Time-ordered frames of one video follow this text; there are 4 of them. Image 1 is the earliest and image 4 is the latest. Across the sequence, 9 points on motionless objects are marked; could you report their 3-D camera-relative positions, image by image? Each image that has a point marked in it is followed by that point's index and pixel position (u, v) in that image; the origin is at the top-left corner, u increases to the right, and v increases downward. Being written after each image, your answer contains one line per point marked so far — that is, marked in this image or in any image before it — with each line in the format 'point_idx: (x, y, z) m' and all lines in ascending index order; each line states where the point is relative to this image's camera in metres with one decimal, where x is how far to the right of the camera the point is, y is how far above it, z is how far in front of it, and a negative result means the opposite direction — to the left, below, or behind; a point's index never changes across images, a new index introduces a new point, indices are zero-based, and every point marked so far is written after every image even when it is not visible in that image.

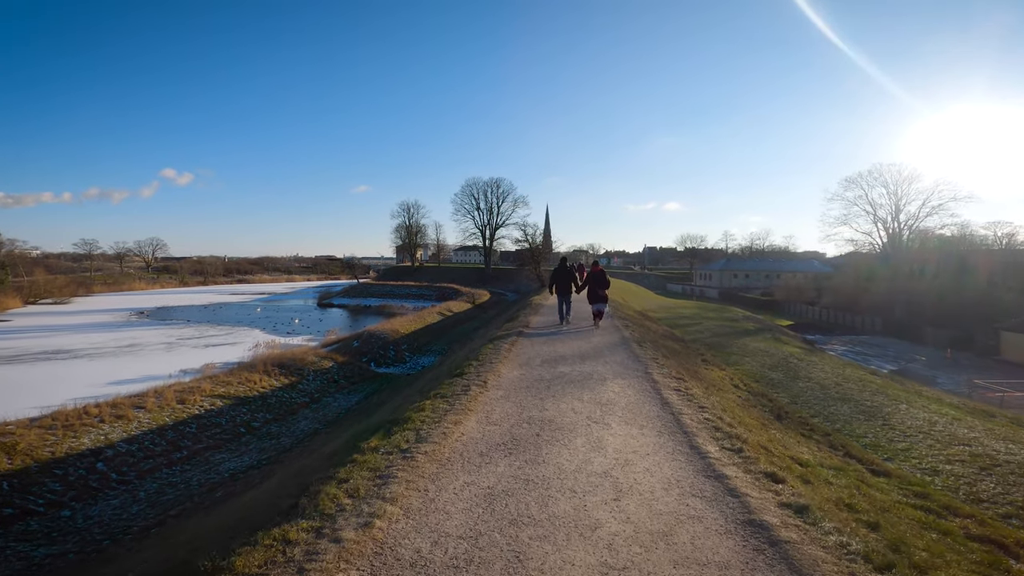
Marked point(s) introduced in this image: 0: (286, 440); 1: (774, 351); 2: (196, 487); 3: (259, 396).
0: (-7.6, -4.9, +16.6) m
1: (+6.6, -1.6, +12.4) m
2: (-8.4, -5.1, +13.2) m
3: (-9.8, -4.1, +19.2) m
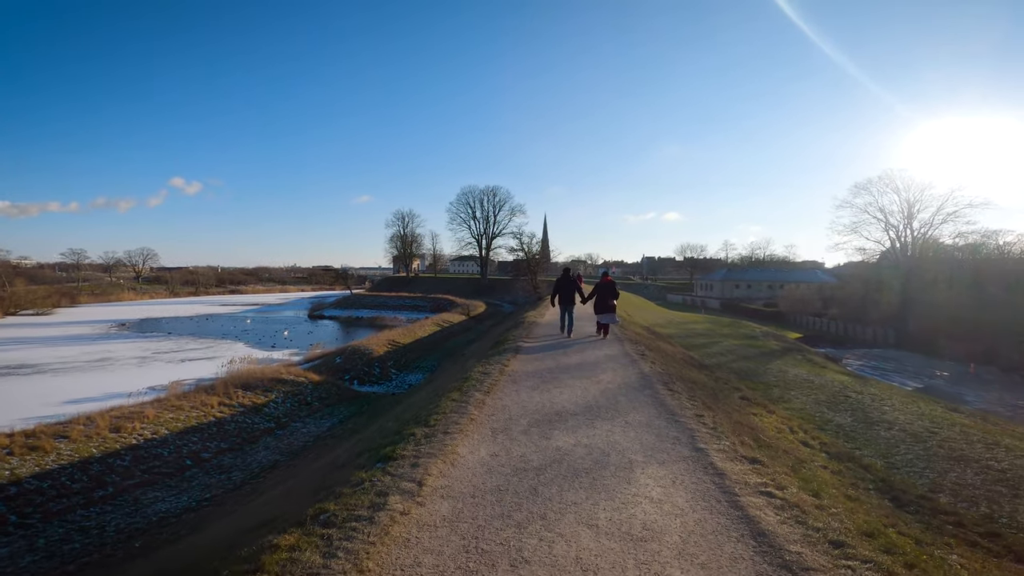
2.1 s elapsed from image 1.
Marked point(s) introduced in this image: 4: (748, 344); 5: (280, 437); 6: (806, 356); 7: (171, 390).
0: (-7.9, -5.3, +14.2) m
1: (+6.4, -1.9, +10.2) m
2: (-8.7, -5.4, +10.9) m
3: (-10.1, -4.5, +16.9) m
4: (+7.3, -1.7, +15.3) m
5: (-8.0, -5.1, +17.1) m
6: (+8.2, -1.9, +13.9) m
7: (-13.3, -4.0, +19.5) m
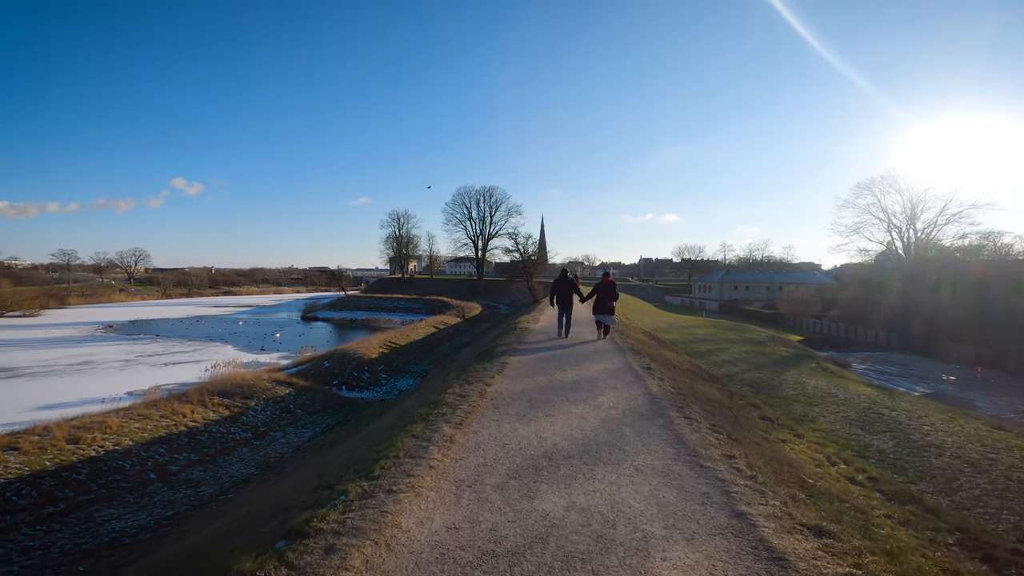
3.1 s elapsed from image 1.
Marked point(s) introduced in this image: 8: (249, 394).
0: (-8.1, -5.3, +13.1) m
1: (+6.2, -1.9, +9.2) m
2: (-8.9, -5.4, +9.8) m
3: (-10.4, -4.6, +15.8) m
4: (+7.0, -1.8, +14.3) m
5: (-8.3, -5.2, +16.0) m
6: (+8.0, -2.0, +12.9) m
7: (-13.6, -4.0, +18.4) m
8: (-10.4, -4.2, +19.5) m
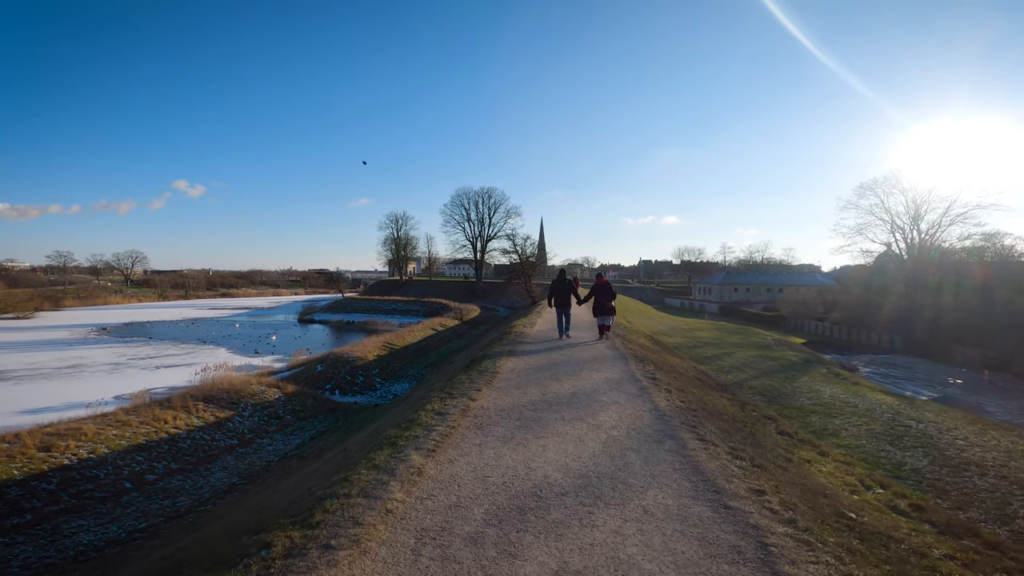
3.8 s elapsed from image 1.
0: (-8.2, -5.3, +12.5) m
1: (+6.0, -1.9, +8.5) m
2: (-9.0, -5.4, +9.1) m
3: (-10.5, -4.6, +15.1) m
4: (+6.9, -1.8, +13.7) m
5: (-8.4, -5.2, +15.4) m
6: (+7.9, -2.0, +12.3) m
7: (-13.7, -4.1, +17.7) m
8: (-10.5, -4.2, +18.8) m
